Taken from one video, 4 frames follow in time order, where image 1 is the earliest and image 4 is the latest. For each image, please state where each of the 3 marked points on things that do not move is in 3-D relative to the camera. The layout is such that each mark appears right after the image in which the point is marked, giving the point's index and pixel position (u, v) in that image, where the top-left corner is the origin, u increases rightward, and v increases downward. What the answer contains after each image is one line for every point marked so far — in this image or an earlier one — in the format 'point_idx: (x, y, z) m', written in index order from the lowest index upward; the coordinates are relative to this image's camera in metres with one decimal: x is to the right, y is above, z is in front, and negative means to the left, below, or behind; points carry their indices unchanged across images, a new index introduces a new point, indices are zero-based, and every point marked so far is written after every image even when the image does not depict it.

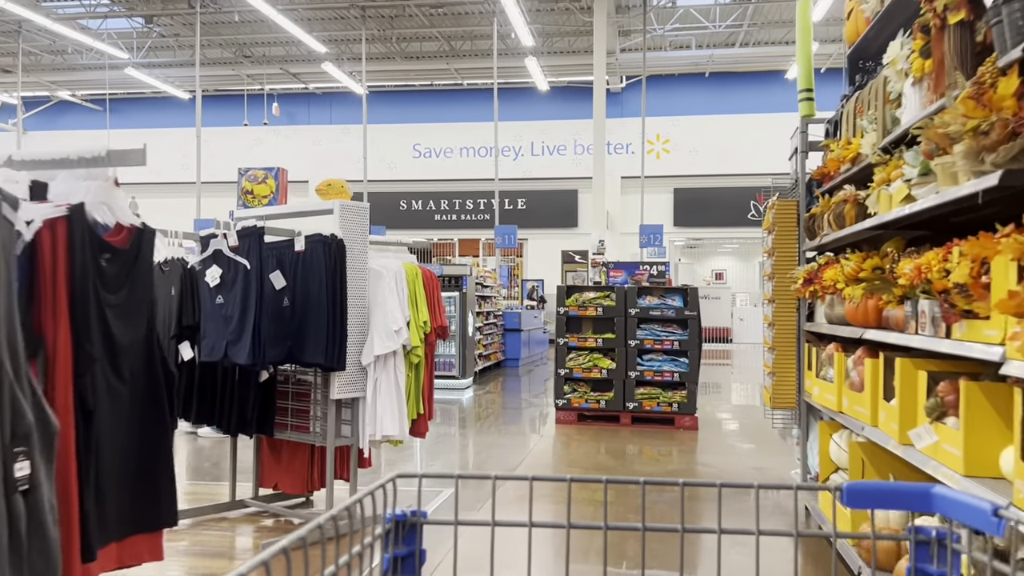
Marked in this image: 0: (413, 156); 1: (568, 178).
0: (-2.2, +2.9, +19.3) m
1: (+1.2, +2.4, +19.0) m
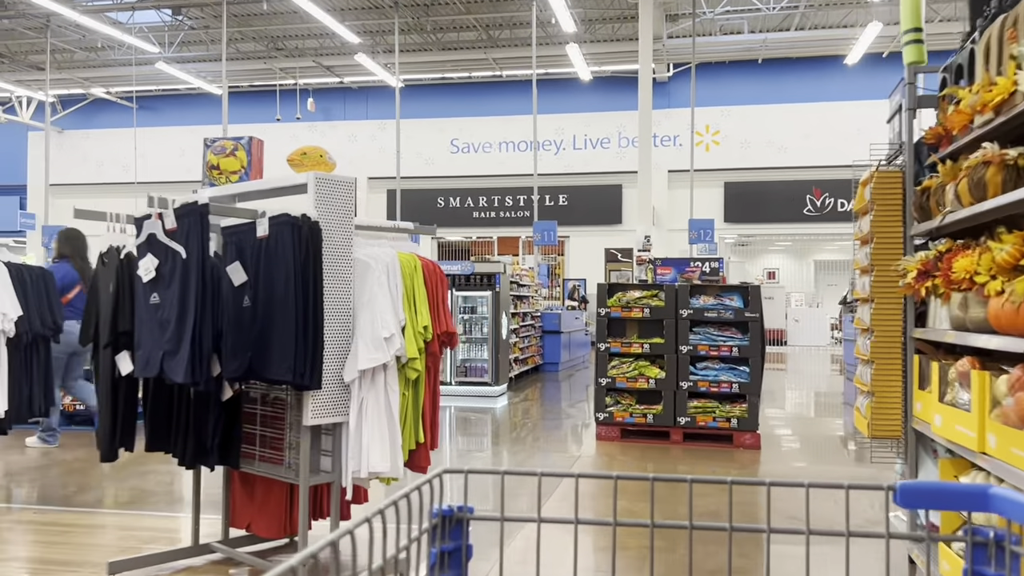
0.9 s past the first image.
0: (-1.3, +2.9, +18.5) m
1: (+2.1, +2.4, +18.1) m
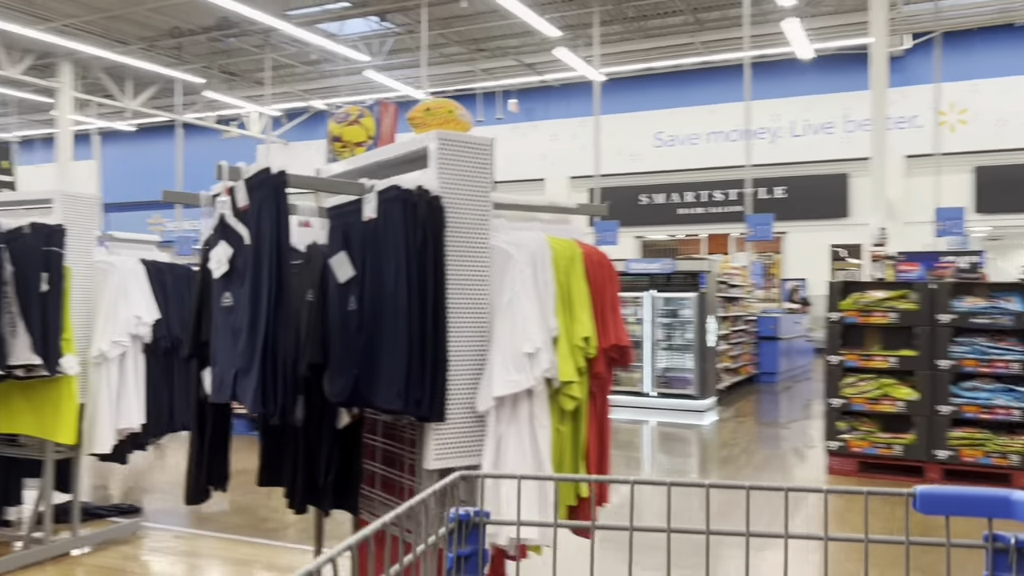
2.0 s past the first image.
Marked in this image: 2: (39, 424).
0: (+2.9, +2.9, +17.5) m
1: (+6.1, +2.4, +16.2) m
2: (-1.7, -0.5, +3.2) m
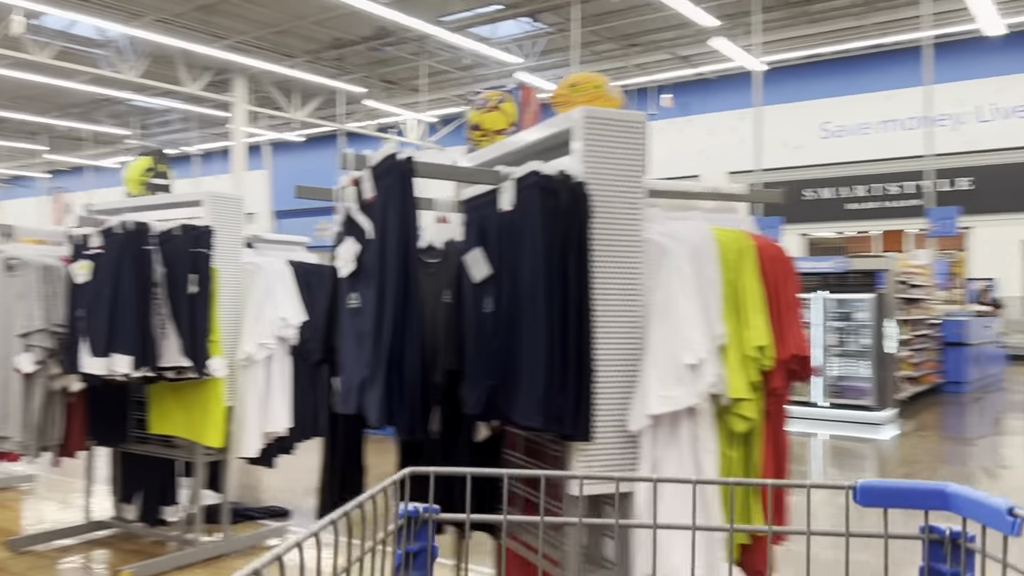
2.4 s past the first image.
0: (+5.9, +2.9, +16.5) m
1: (+8.9, +2.4, +14.6) m
2: (-1.2, -0.5, +3.2) m
